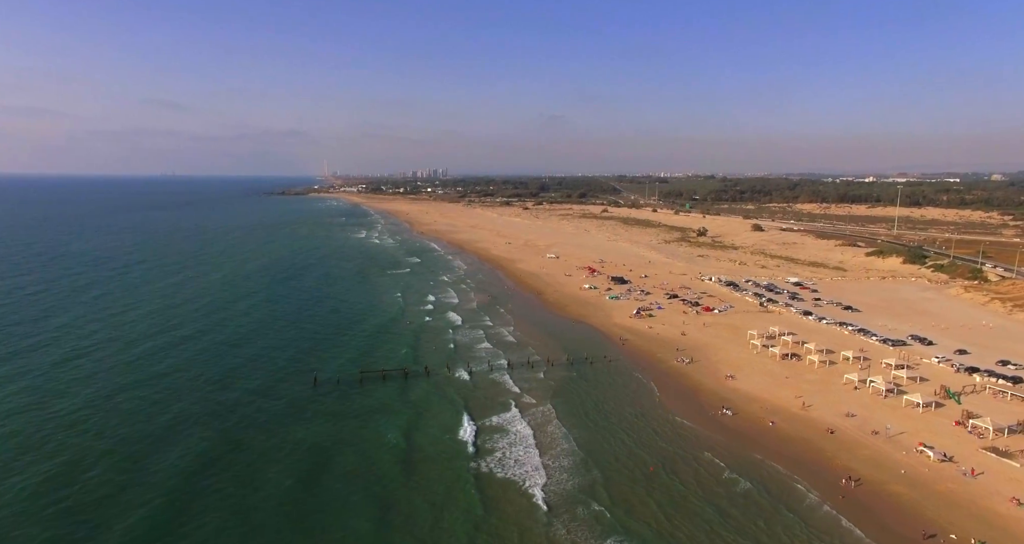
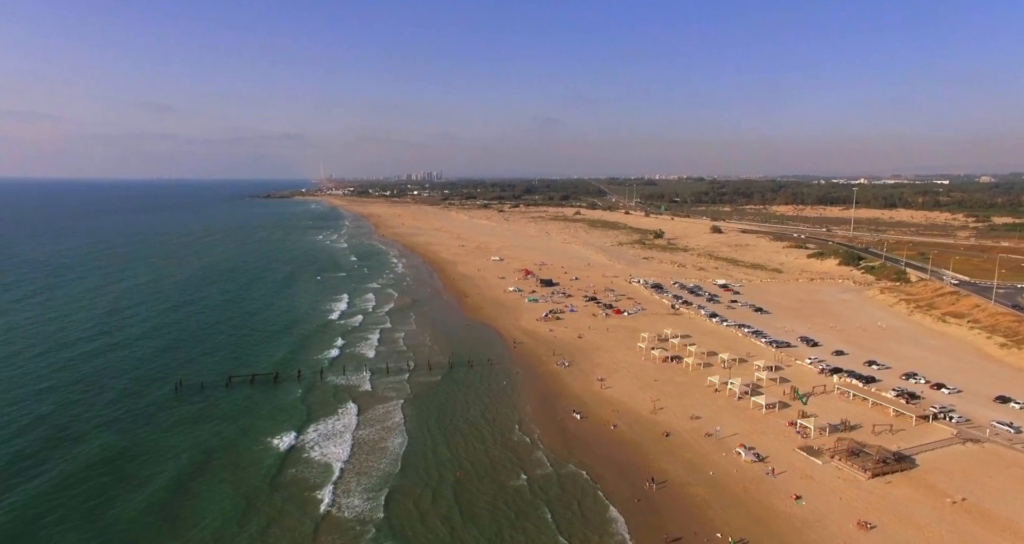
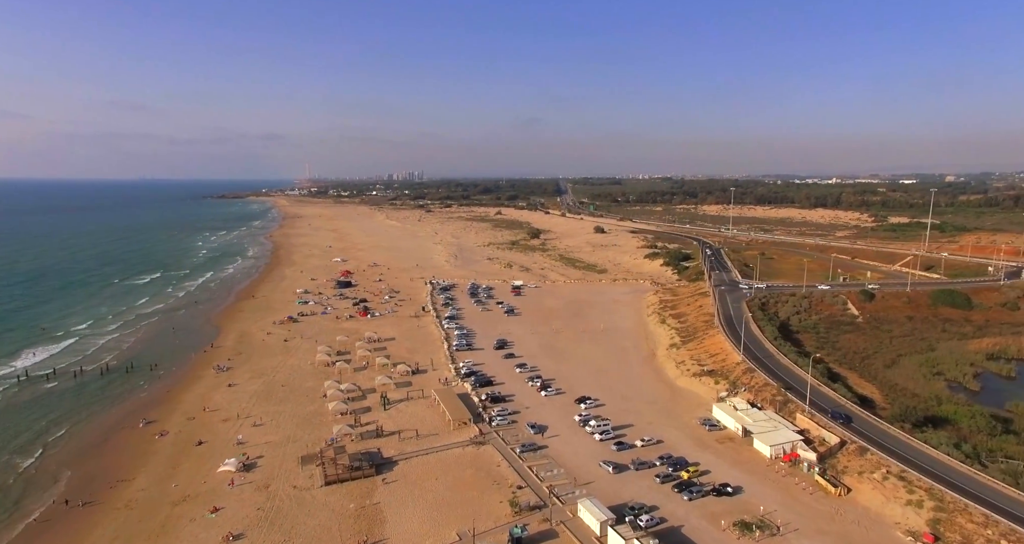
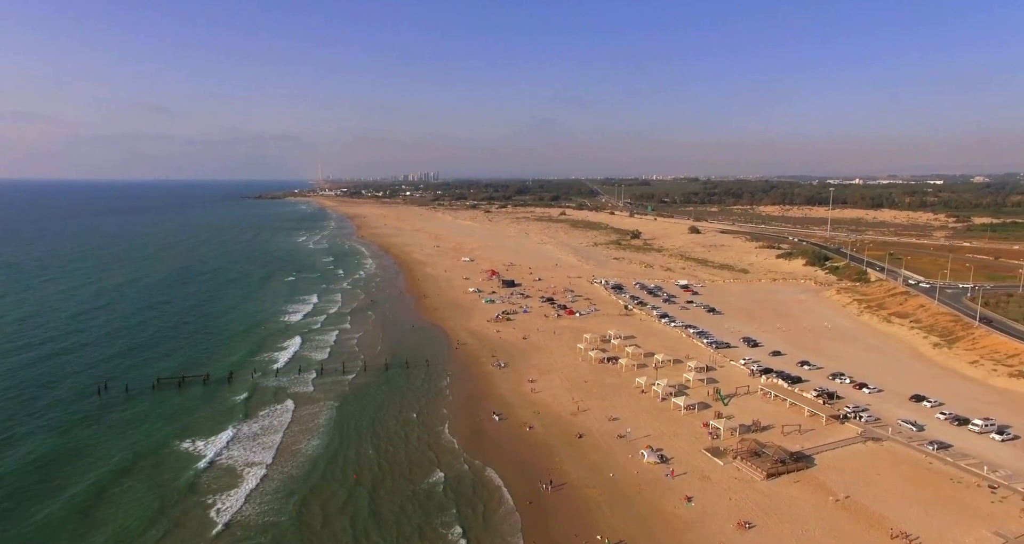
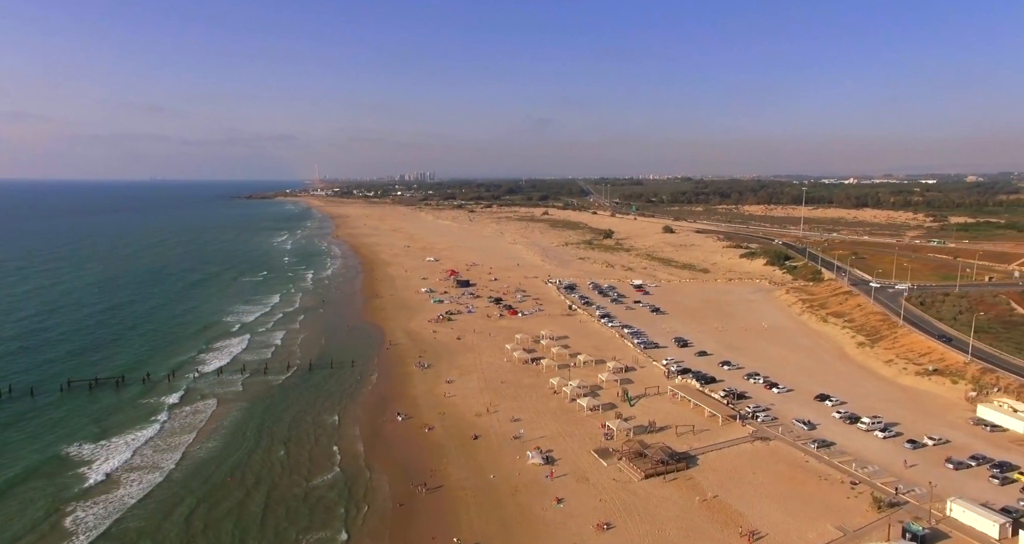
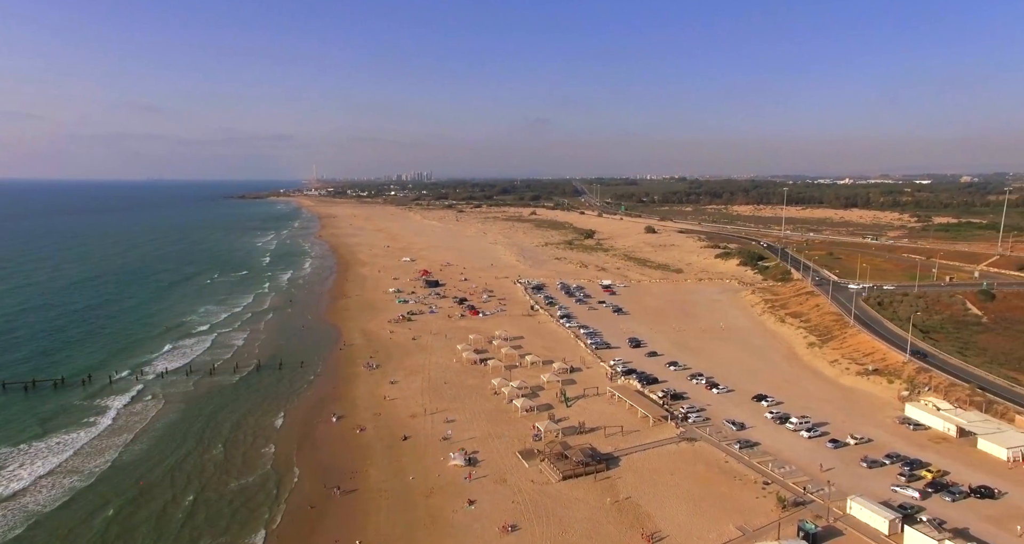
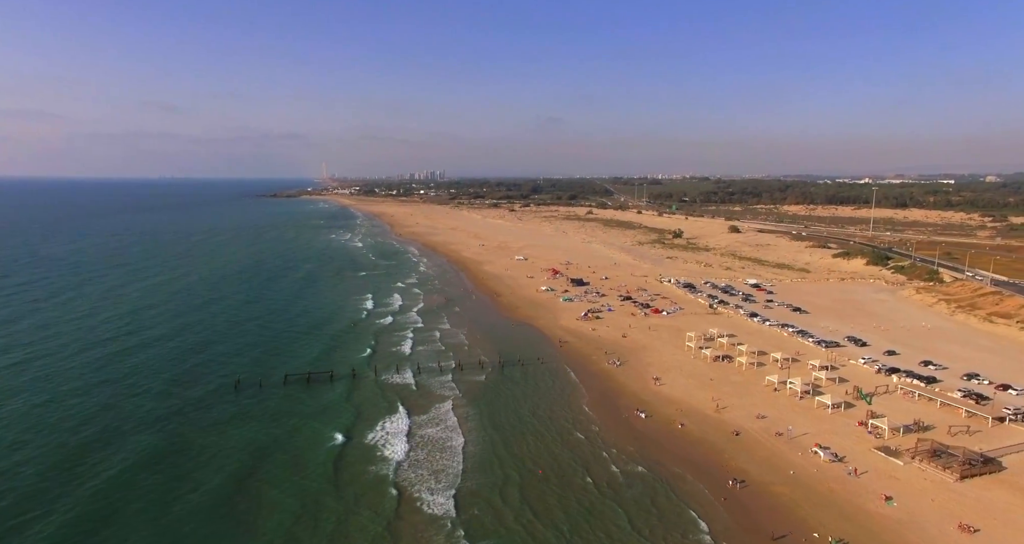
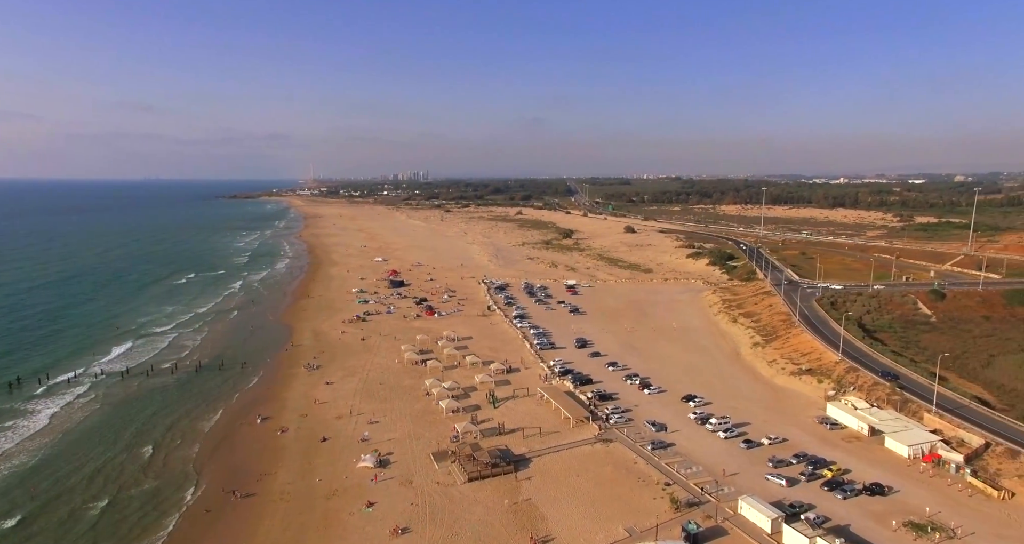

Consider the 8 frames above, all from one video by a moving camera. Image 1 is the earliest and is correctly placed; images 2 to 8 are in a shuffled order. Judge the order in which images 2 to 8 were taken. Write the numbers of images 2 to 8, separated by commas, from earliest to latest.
7, 2, 4, 5, 6, 8, 3
